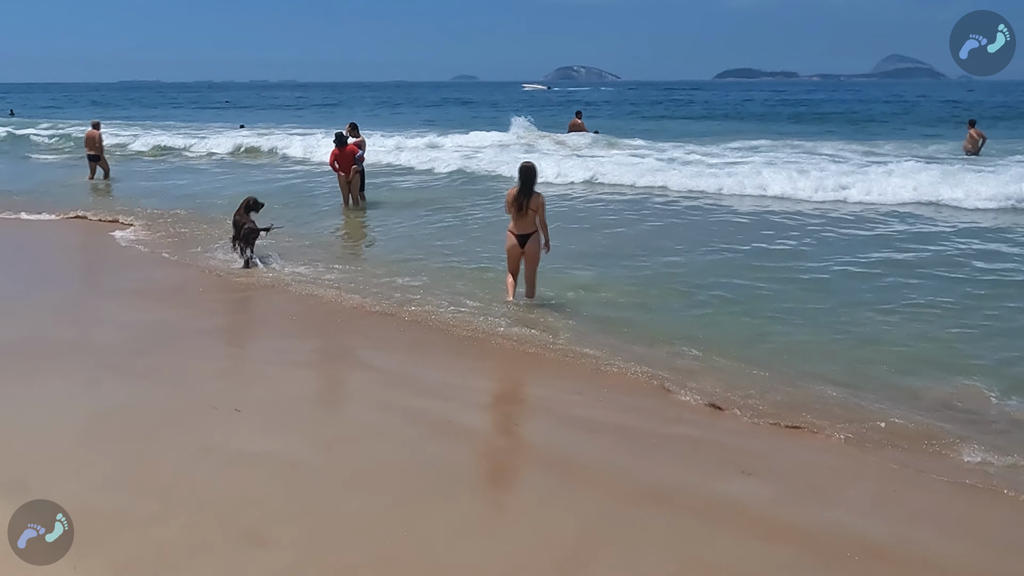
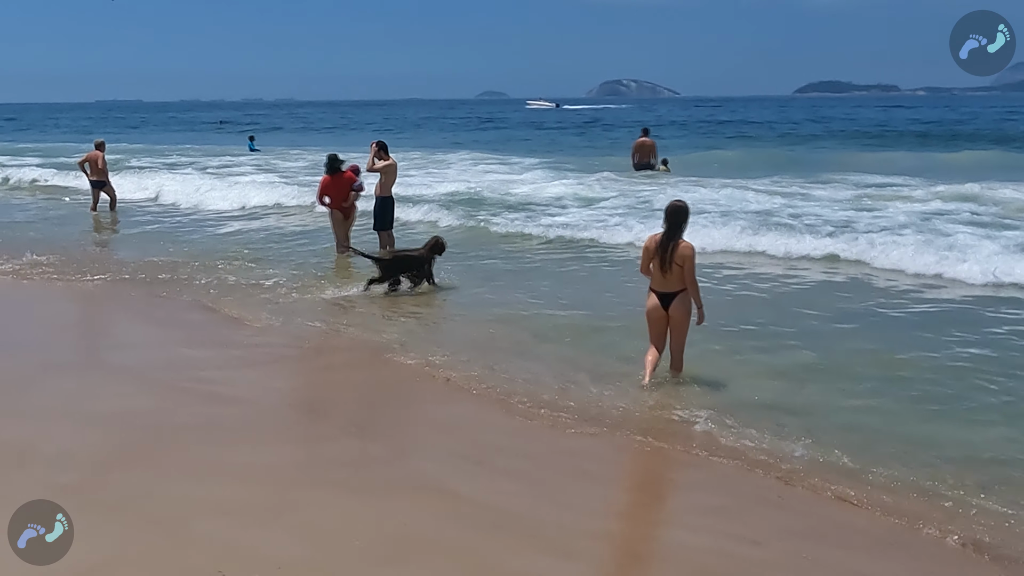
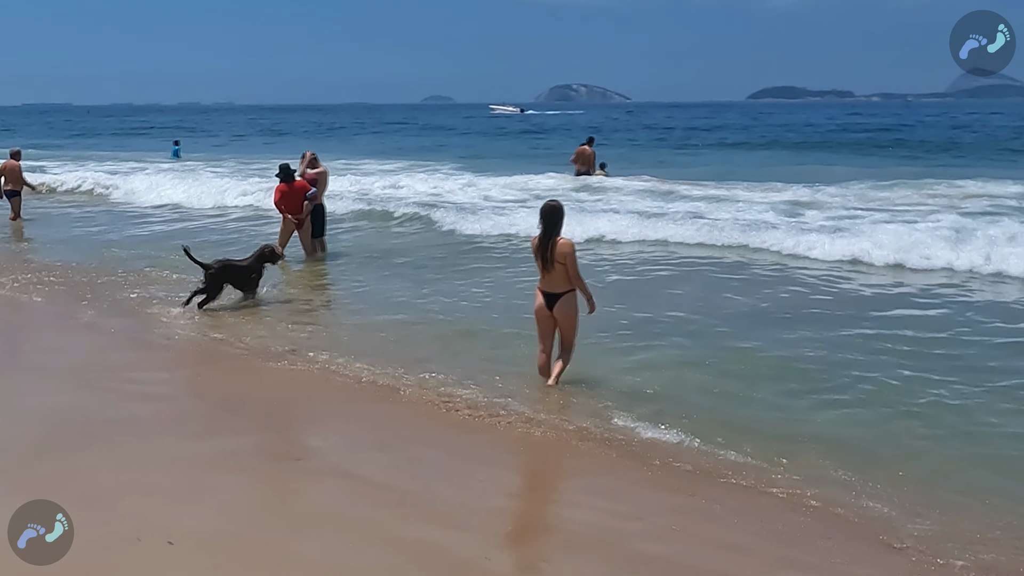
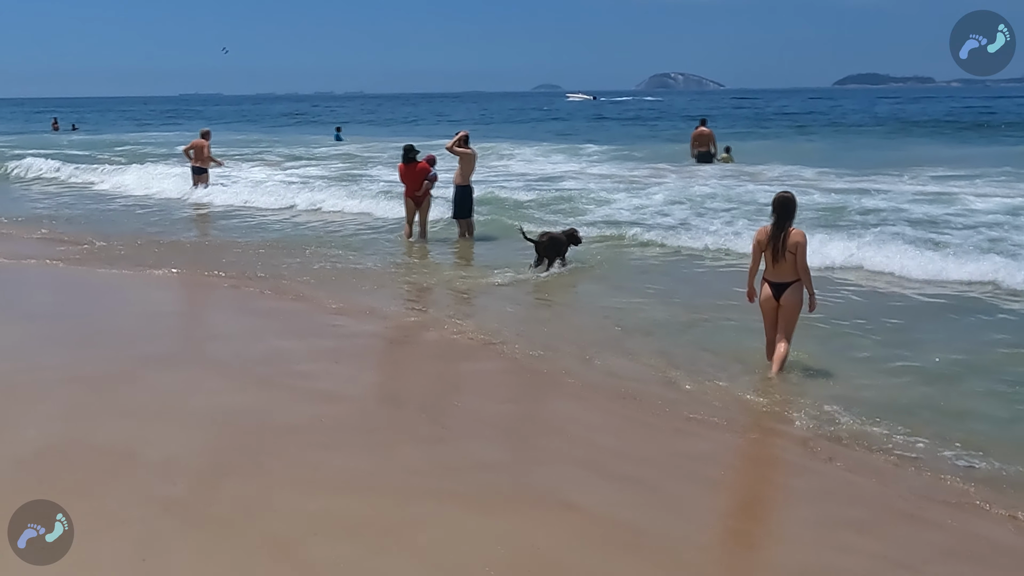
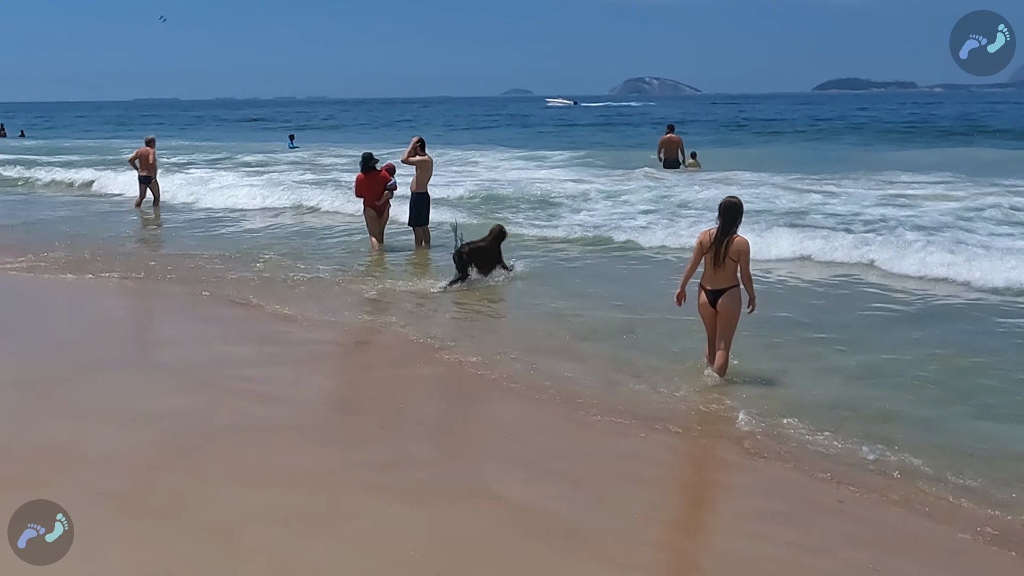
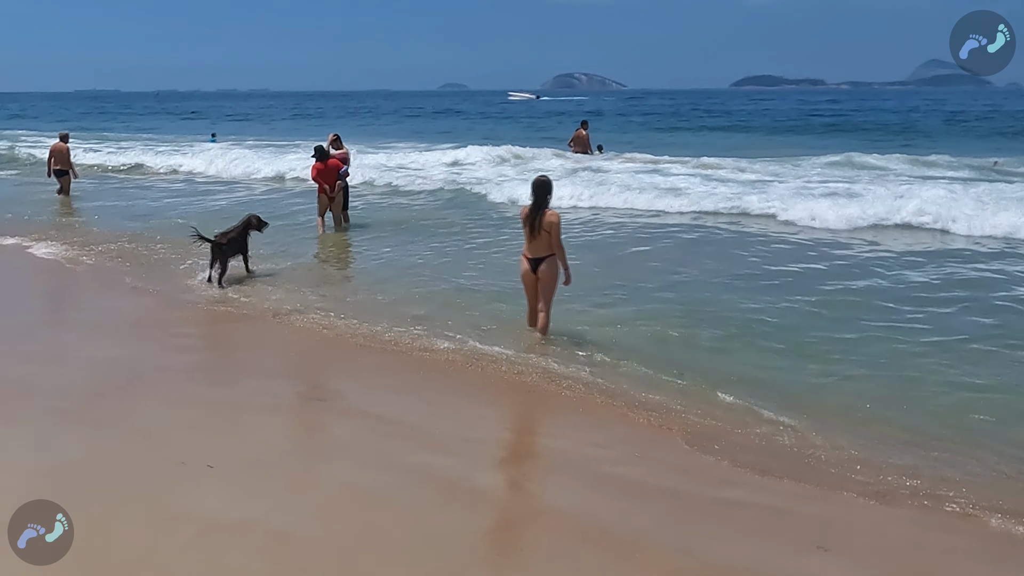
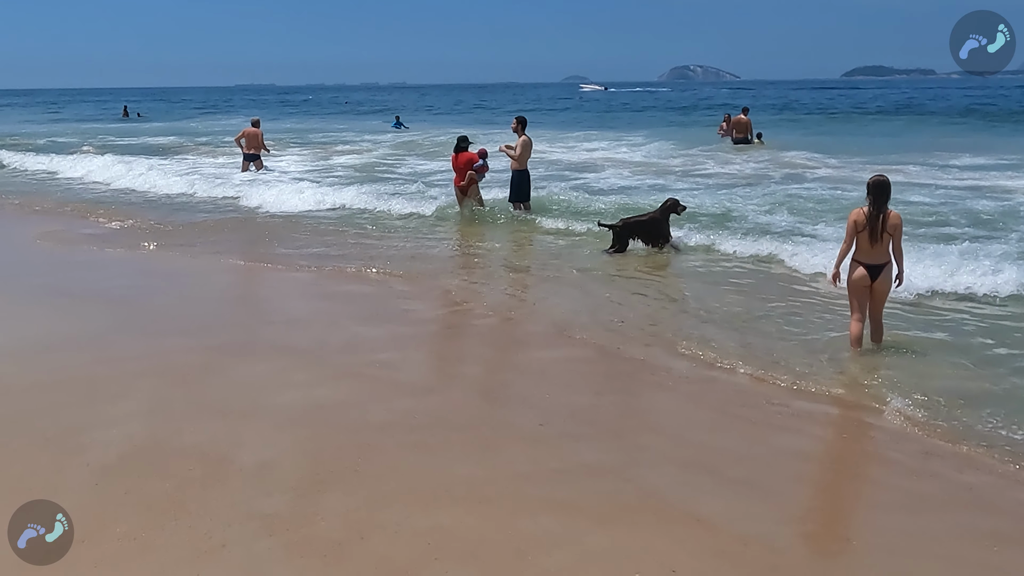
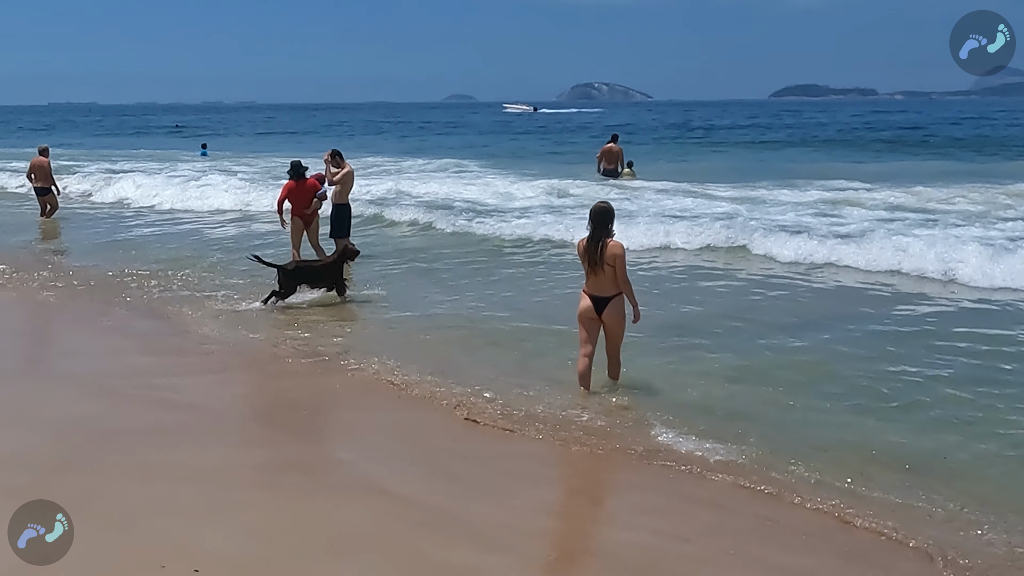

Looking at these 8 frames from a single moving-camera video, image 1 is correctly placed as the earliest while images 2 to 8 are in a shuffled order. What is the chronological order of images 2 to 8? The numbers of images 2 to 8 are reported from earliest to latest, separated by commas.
6, 3, 8, 2, 5, 4, 7
